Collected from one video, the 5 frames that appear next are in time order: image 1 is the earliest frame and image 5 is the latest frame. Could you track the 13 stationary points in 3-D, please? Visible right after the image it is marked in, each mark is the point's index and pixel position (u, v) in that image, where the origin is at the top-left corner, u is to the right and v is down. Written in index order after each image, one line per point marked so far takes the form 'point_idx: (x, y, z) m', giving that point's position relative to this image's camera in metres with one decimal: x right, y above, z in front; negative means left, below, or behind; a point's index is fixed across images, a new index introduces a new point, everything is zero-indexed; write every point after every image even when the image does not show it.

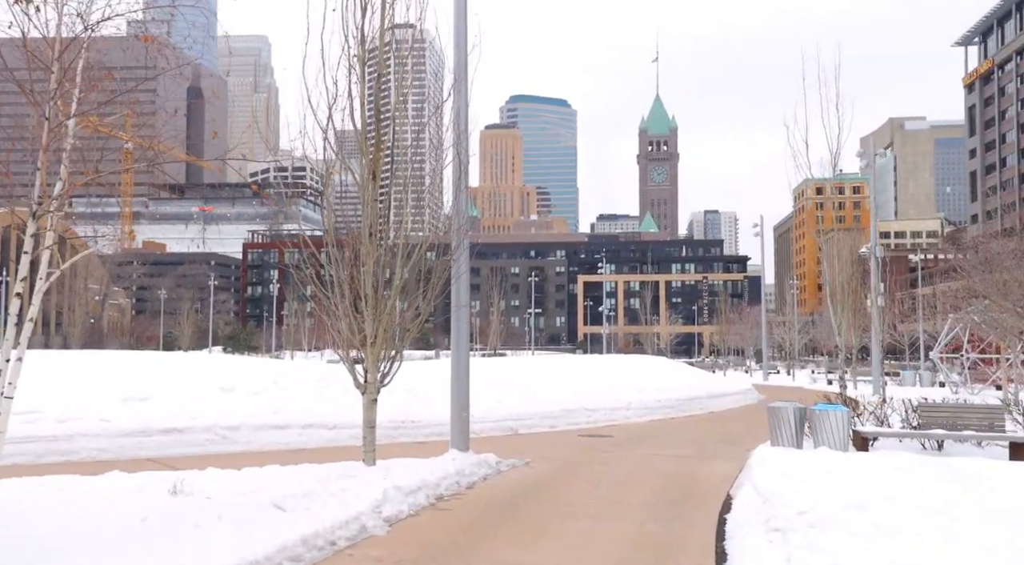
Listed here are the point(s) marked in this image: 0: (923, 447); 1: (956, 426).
0: (+6.6, -2.6, +15.8) m
1: (+7.0, -2.3, +15.5) m
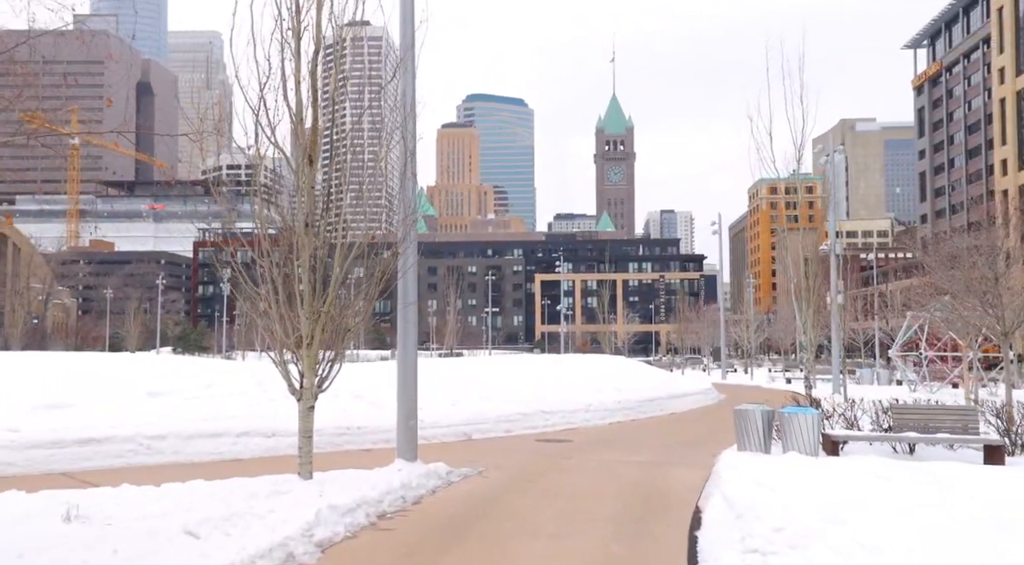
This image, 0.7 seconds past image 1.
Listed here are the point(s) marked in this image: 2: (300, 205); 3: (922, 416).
0: (+5.9, -2.6, +15.1) m
1: (+6.3, -2.2, +14.8) m
2: (-2.4, +0.9, +11.2) m
3: (+6.2, -2.0, +14.9) m
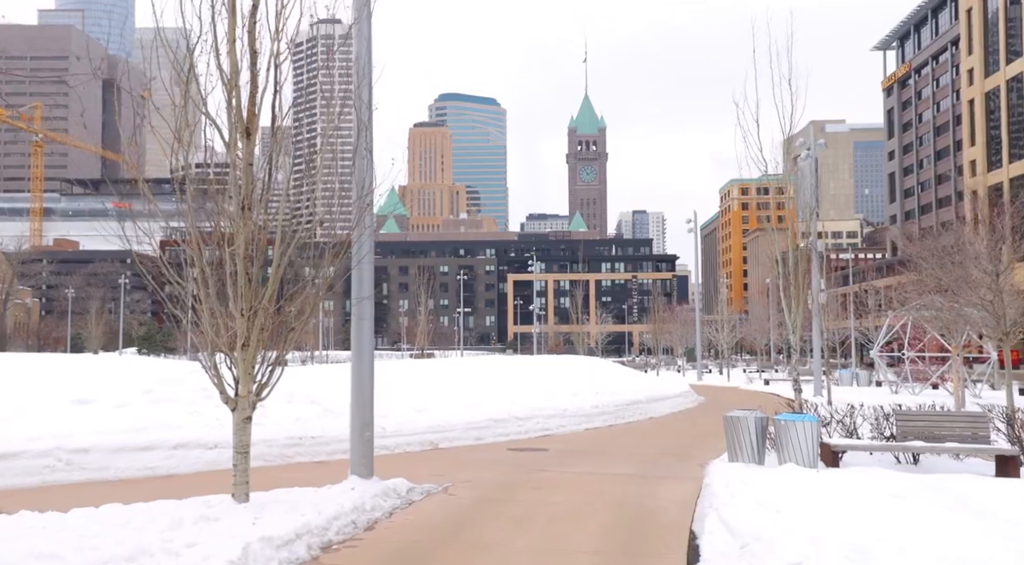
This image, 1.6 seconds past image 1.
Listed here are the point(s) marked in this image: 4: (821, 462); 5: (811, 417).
0: (+5.4, -2.5, +13.9) m
1: (+5.9, -2.1, +13.6) m
2: (-2.7, +1.0, +9.7) m
3: (+5.8, -1.9, +13.7) m
4: (+4.2, -2.4, +13.4) m
5: (+4.0, -1.8, +13.3) m
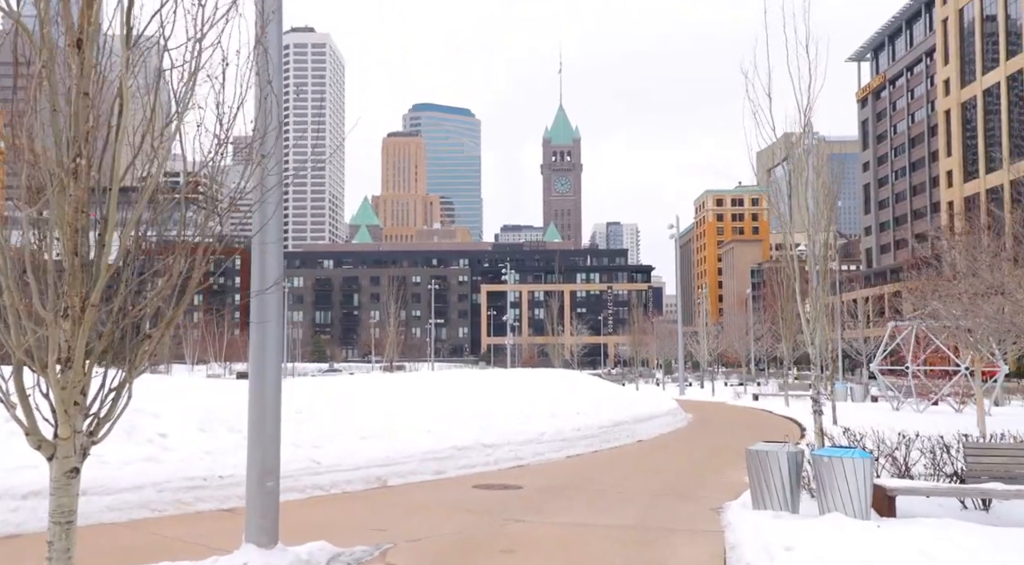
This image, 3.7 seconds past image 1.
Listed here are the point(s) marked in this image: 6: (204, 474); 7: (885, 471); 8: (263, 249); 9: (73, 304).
0: (+5.0, -2.5, +11.0) m
1: (+5.5, -2.1, +10.7) m
2: (-3.0, +1.1, +6.6) m
3: (+5.4, -1.9, +10.8) m
4: (+3.8, -2.4, +10.5) m
5: (+3.7, -1.8, +10.4) m
6: (-3.5, -2.2, +11.4) m
7: (+4.3, -2.2, +11.3) m
8: (-2.0, +0.2, +8.1) m
9: (-2.9, -0.2, +6.7) m
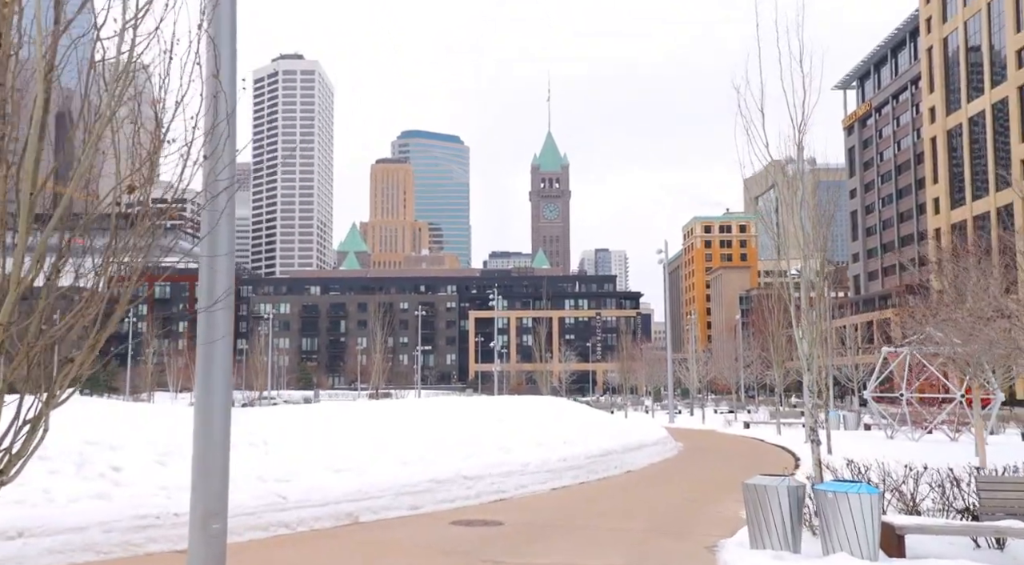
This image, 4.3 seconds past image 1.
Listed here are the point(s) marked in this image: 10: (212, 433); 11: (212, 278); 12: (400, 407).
0: (+4.8, -2.7, +10.2) m
1: (+5.2, -2.3, +10.0) m
2: (-3.2, +1.0, +5.9) m
3: (+5.1, -2.1, +10.0) m
4: (+3.6, -2.6, +9.7) m
5: (+3.4, -2.0, +9.6) m
6: (-3.8, -2.5, +10.5) m
7: (+4.1, -2.4, +10.6) m
8: (-2.2, +0.1, +7.4) m
9: (-3.1, -0.3, +5.9) m
10: (-2.2, -1.2, +7.3) m
11: (-2.3, -0.1, +7.4) m
12: (-2.2, -2.4, +18.8) m
